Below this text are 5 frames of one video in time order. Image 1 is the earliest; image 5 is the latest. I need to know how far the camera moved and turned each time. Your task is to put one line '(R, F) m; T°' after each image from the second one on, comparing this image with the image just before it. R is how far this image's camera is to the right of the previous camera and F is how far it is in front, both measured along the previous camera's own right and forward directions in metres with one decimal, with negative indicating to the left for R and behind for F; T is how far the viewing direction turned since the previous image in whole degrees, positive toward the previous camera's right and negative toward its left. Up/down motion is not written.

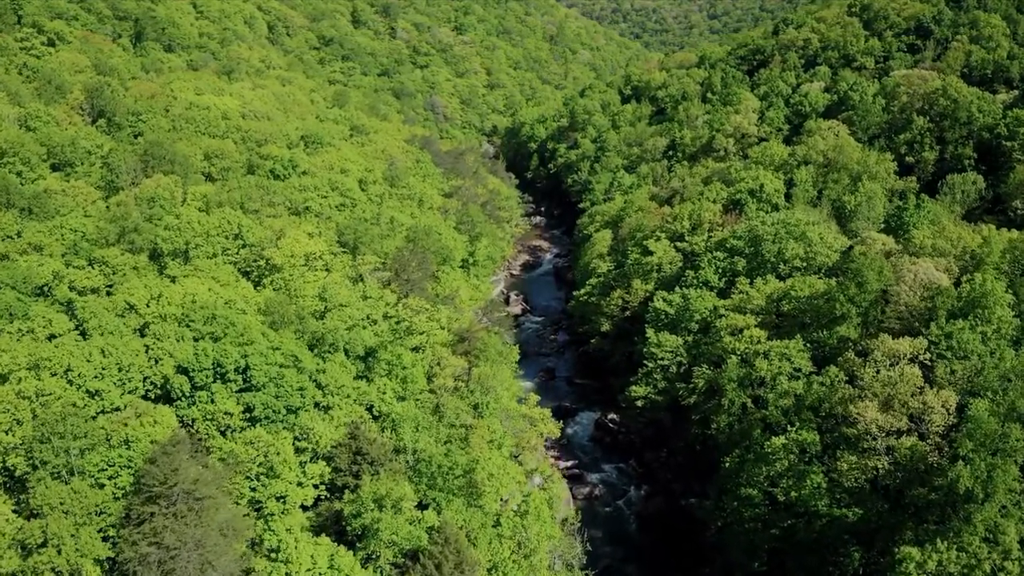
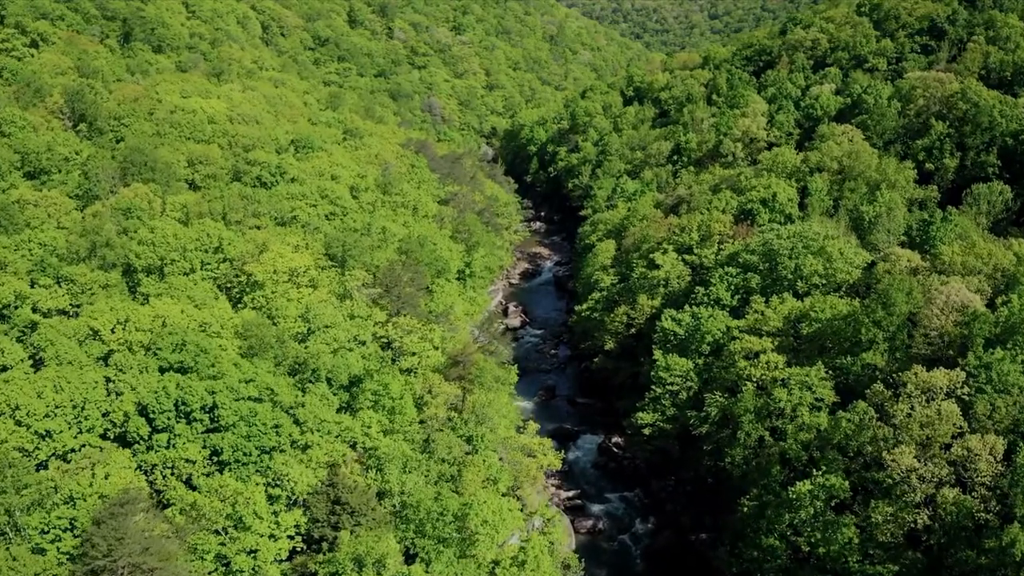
(+0.2, +3.8) m; 0°
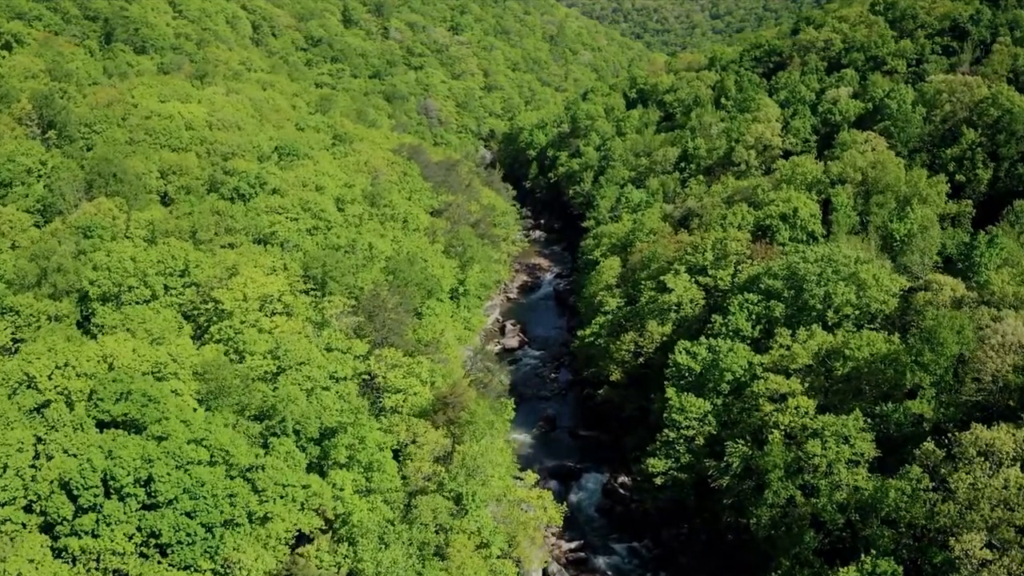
(+0.3, +5.6) m; 0°
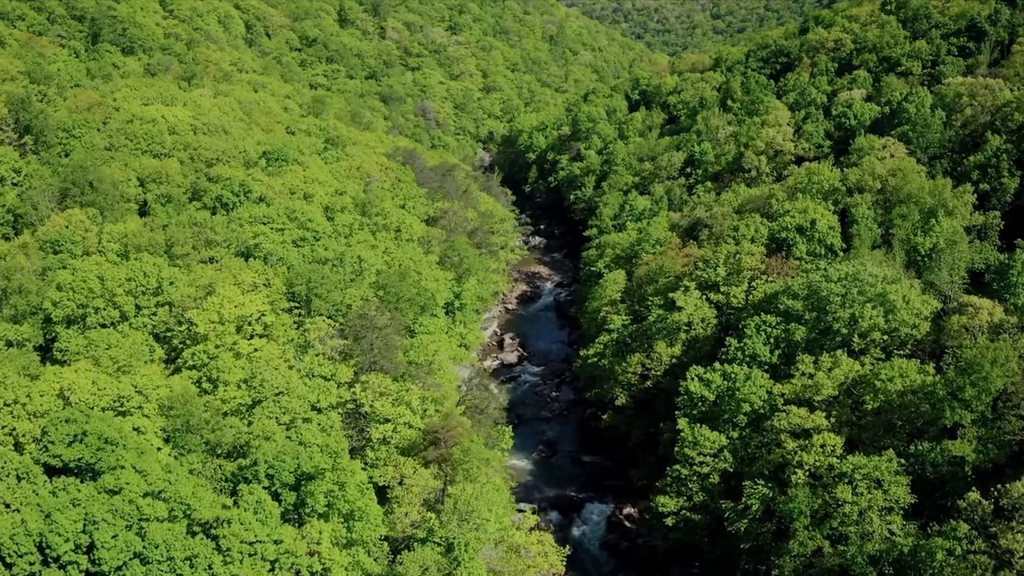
(+0.1, +3.8) m; 0°
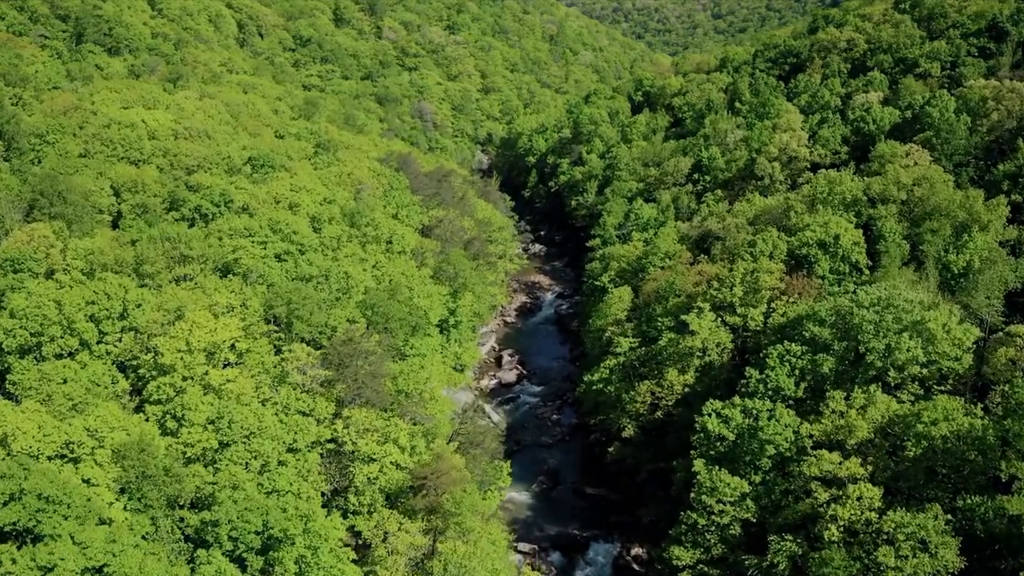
(+0.1, +4.3) m; 0°
